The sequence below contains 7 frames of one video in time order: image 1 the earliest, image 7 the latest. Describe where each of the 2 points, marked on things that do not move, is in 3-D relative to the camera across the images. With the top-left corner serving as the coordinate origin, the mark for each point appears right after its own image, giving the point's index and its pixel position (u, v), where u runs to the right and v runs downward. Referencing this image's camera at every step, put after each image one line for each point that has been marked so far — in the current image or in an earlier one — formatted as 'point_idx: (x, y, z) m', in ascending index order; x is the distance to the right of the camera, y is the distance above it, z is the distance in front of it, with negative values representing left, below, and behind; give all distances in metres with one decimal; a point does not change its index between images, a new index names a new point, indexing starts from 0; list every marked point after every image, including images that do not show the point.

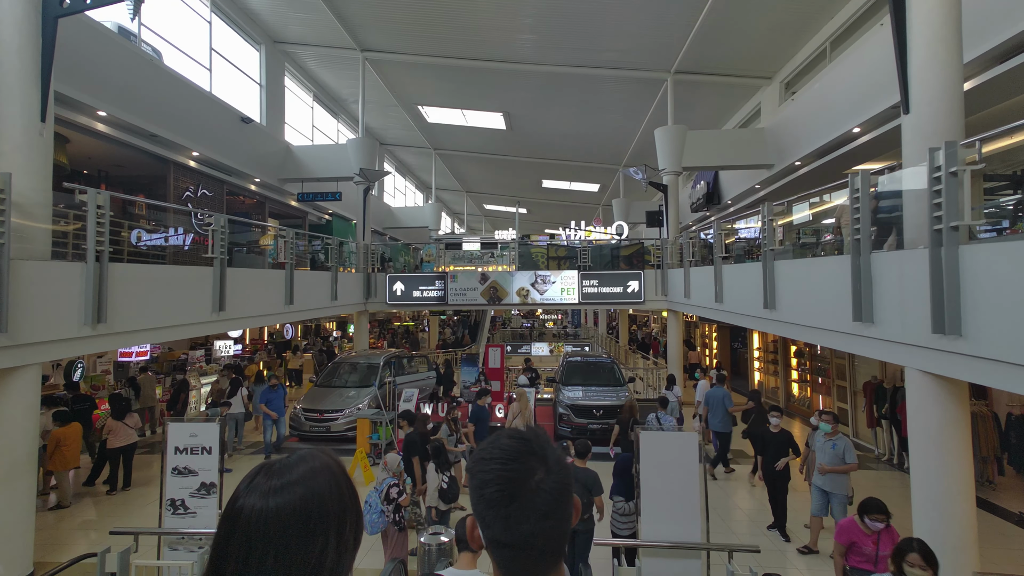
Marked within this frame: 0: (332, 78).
0: (-6.2, +7.2, +17.0) m
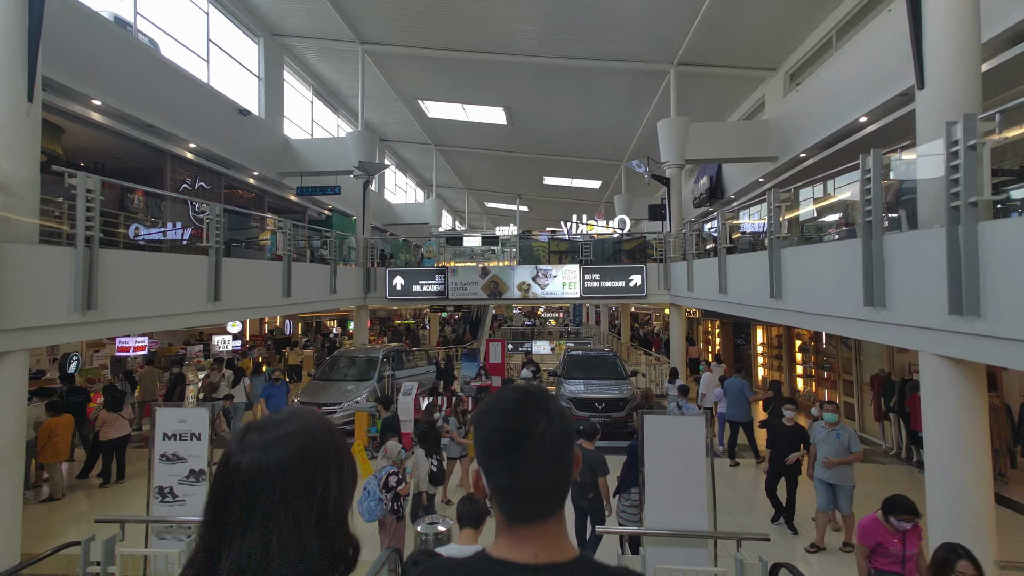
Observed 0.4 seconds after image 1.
0: (-6.2, +7.4, +16.9) m
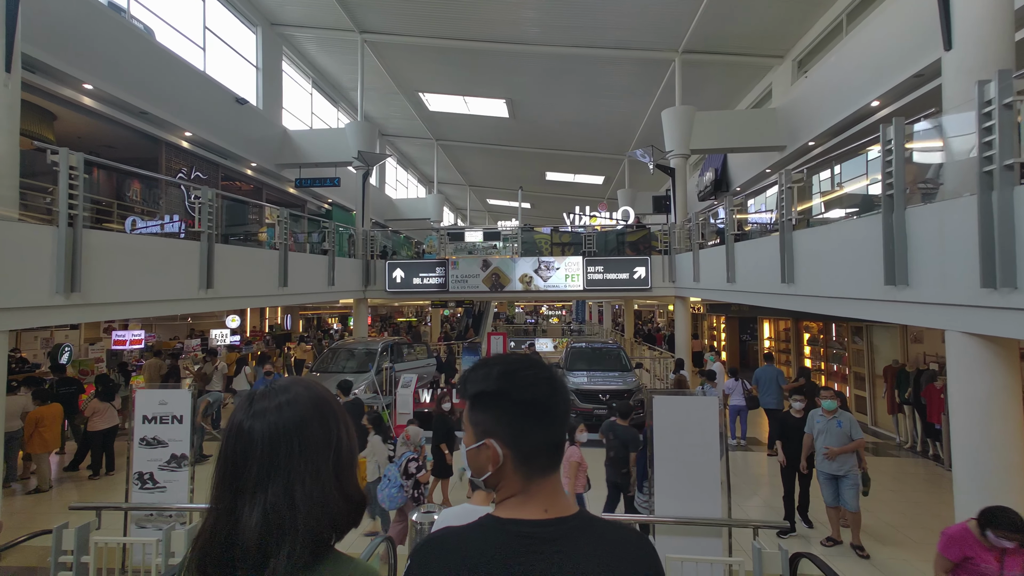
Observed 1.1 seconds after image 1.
0: (-6.1, +7.6, +16.7) m
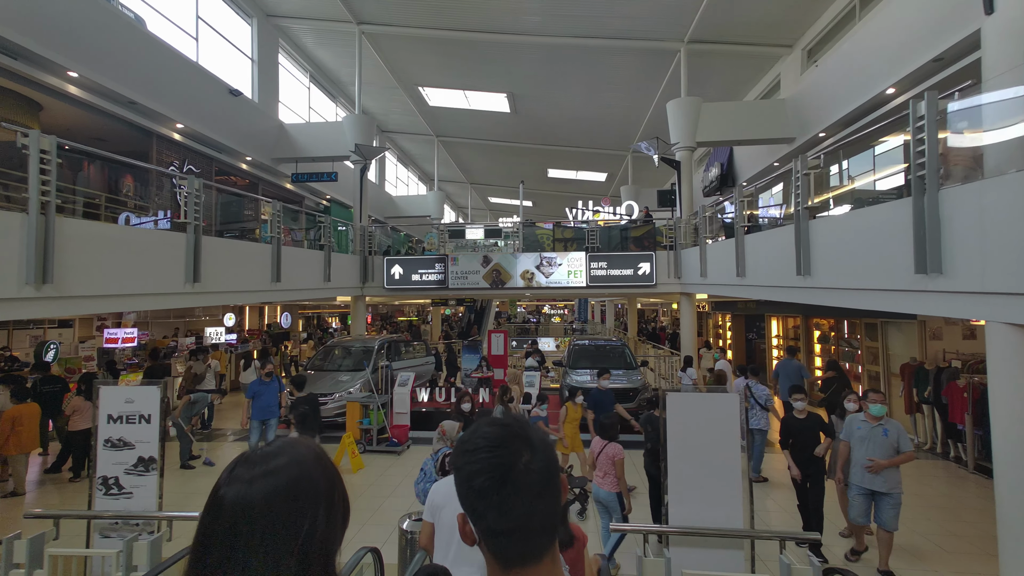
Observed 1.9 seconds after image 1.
0: (-6.1, +7.6, +16.4) m
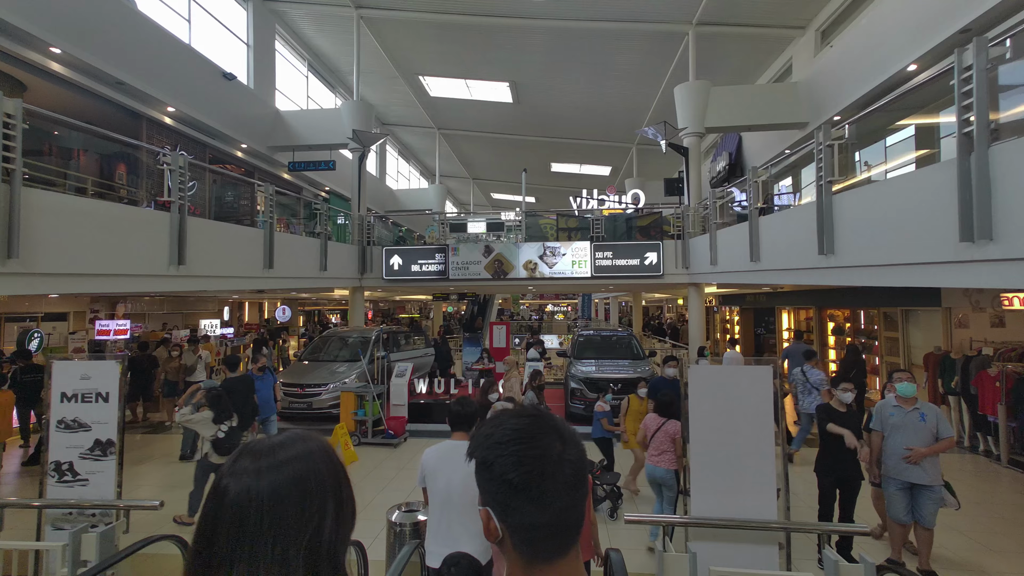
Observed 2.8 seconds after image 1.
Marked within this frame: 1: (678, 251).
0: (-6.0, +7.9, +16.0) m
1: (+4.1, +0.9, +12.3) m
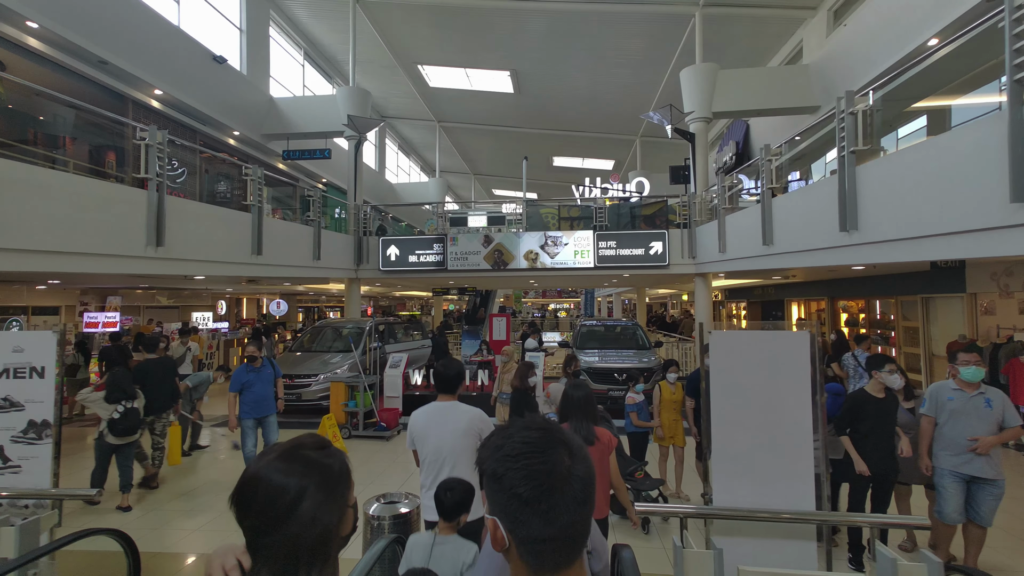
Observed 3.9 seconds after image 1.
0: (-6.0, +8.1, +15.7) m
1: (+4.1, +1.1, +11.9) m
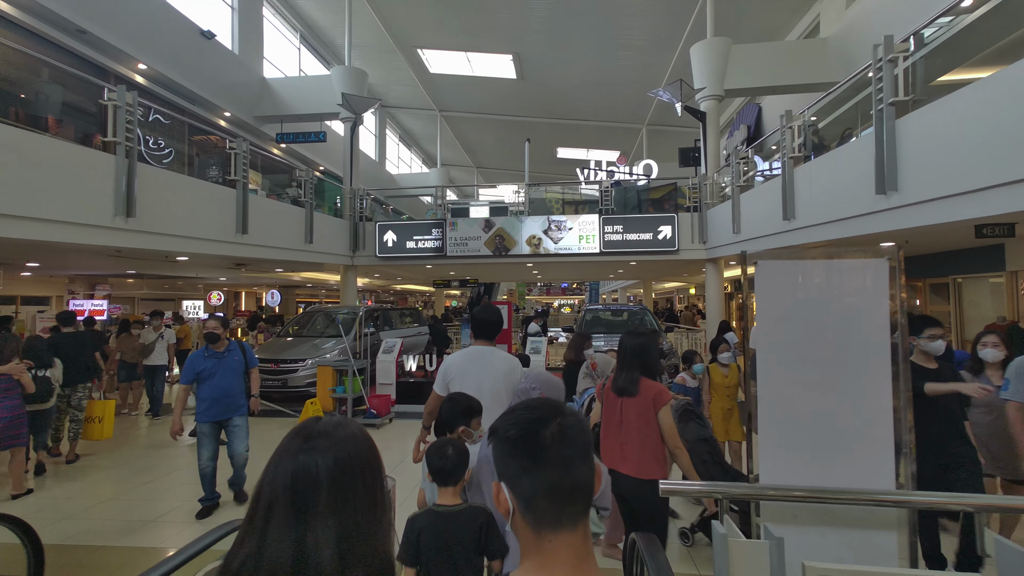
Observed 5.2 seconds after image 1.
0: (-5.9, +8.4, +15.2) m
1: (+4.2, +1.4, +11.3) m
